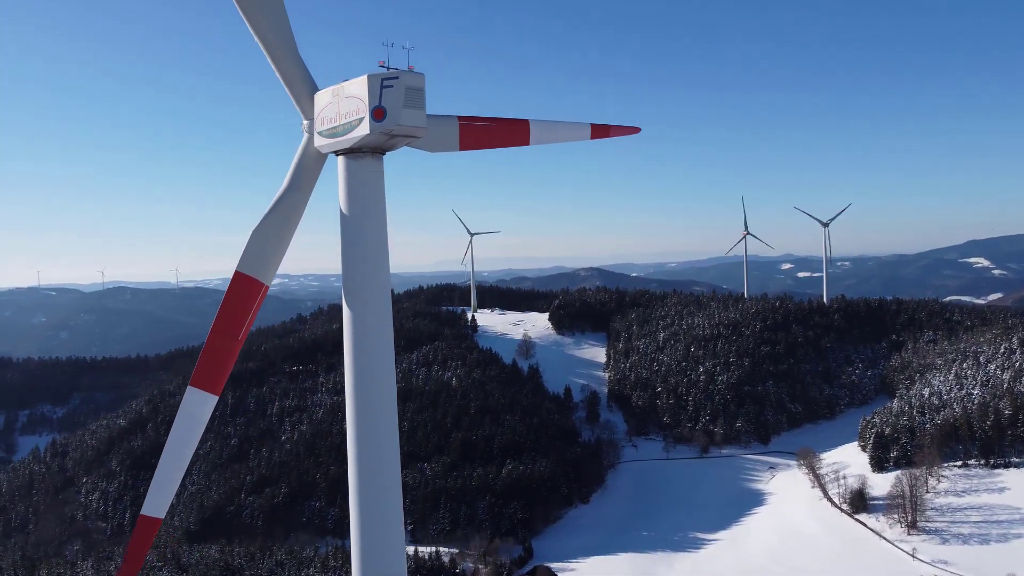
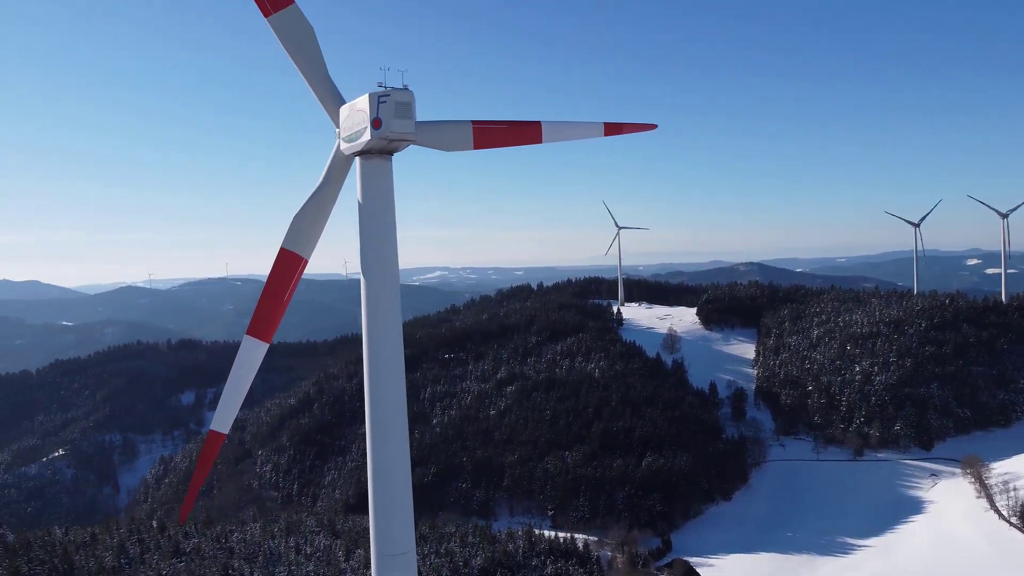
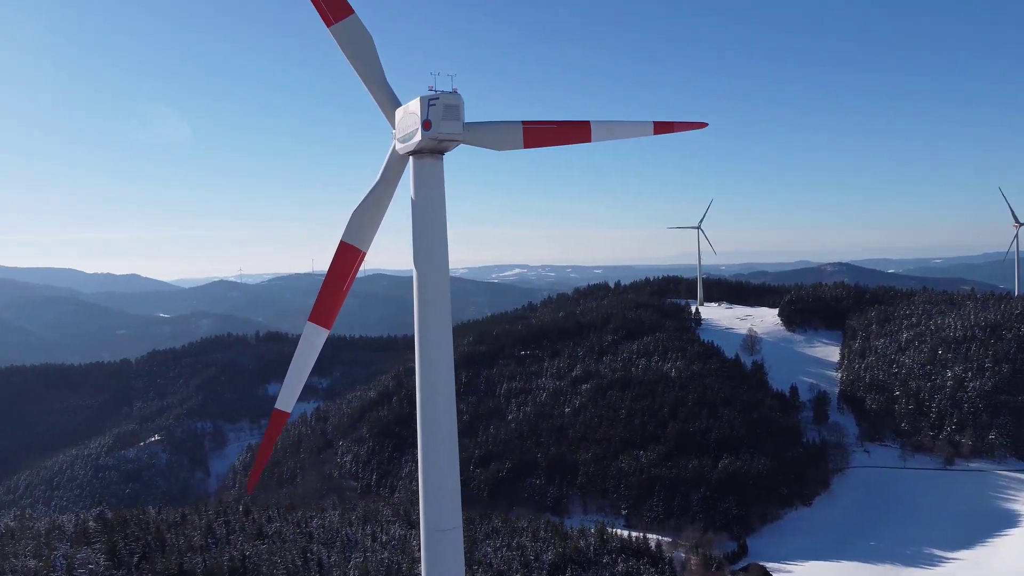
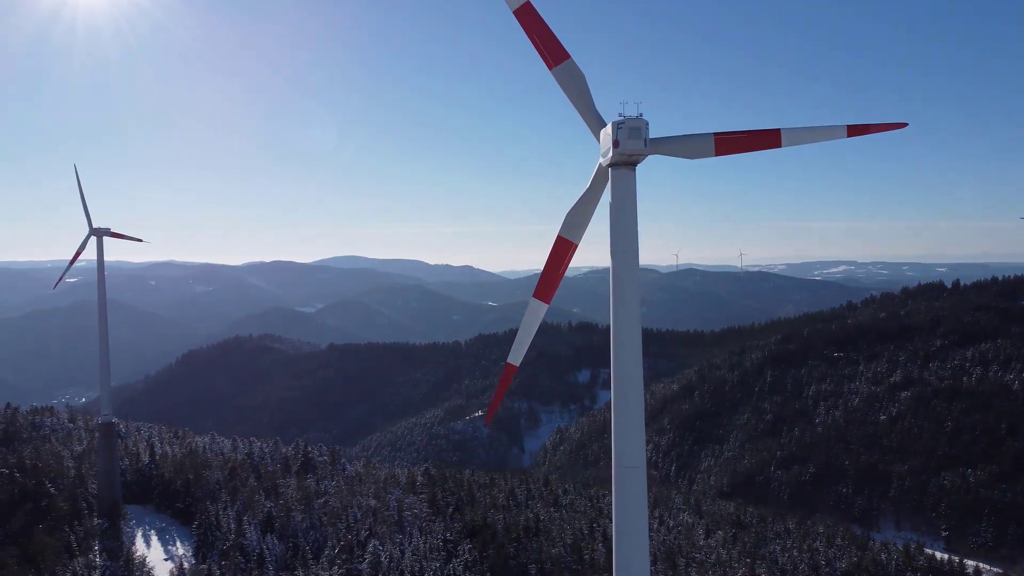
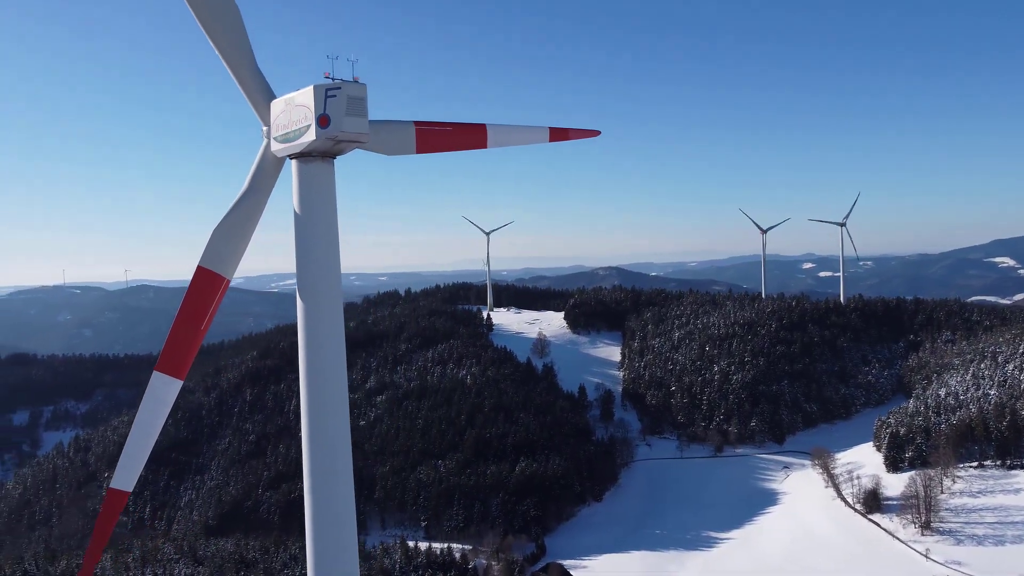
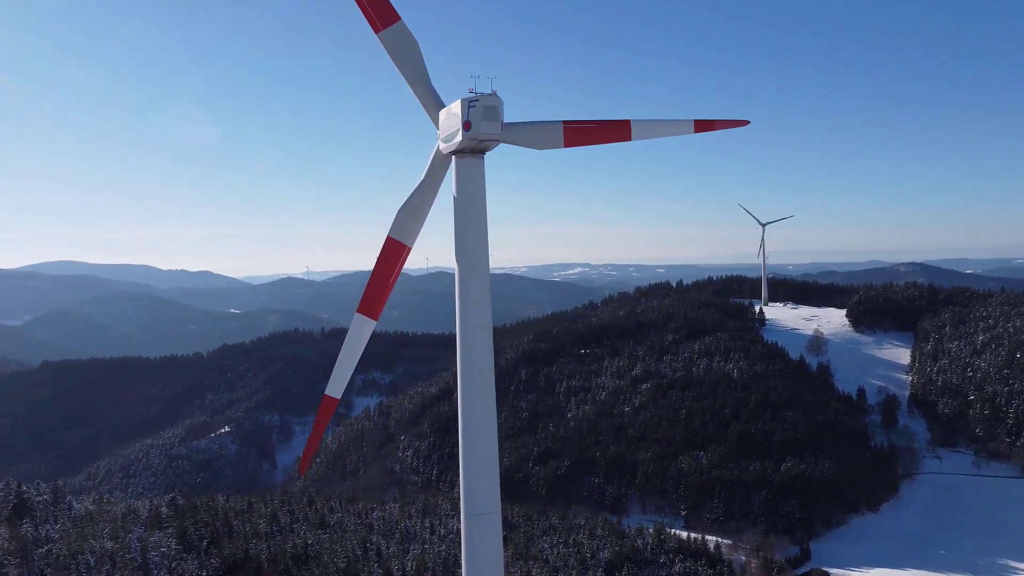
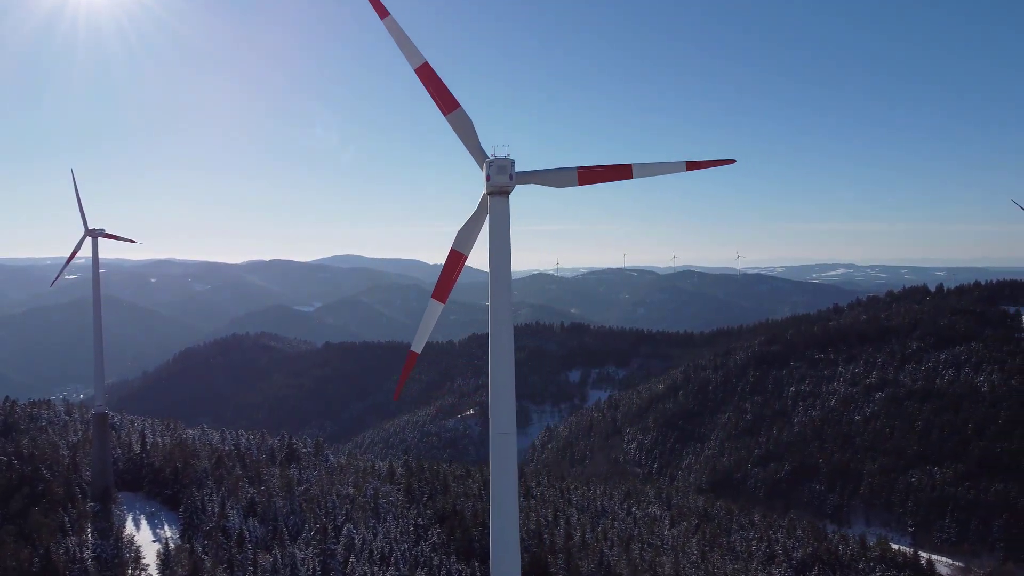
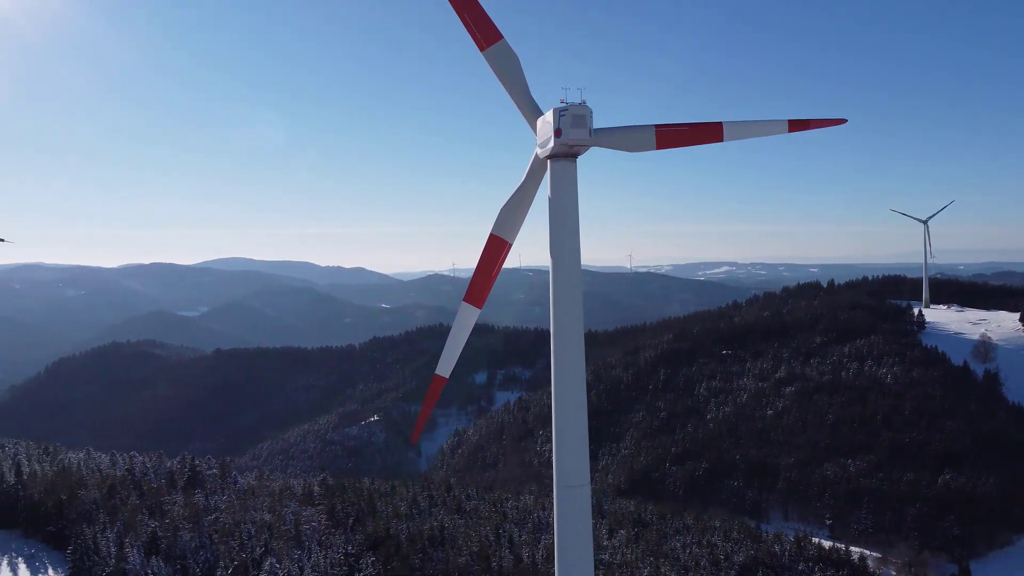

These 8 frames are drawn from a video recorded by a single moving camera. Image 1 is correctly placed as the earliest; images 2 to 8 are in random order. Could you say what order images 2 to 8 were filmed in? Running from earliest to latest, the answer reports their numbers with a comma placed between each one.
5, 2, 3, 6, 8, 4, 7
